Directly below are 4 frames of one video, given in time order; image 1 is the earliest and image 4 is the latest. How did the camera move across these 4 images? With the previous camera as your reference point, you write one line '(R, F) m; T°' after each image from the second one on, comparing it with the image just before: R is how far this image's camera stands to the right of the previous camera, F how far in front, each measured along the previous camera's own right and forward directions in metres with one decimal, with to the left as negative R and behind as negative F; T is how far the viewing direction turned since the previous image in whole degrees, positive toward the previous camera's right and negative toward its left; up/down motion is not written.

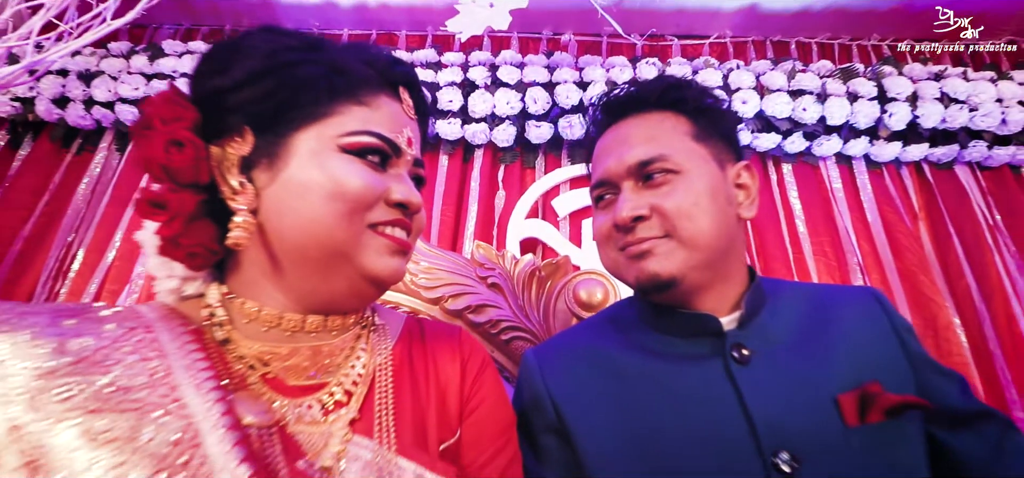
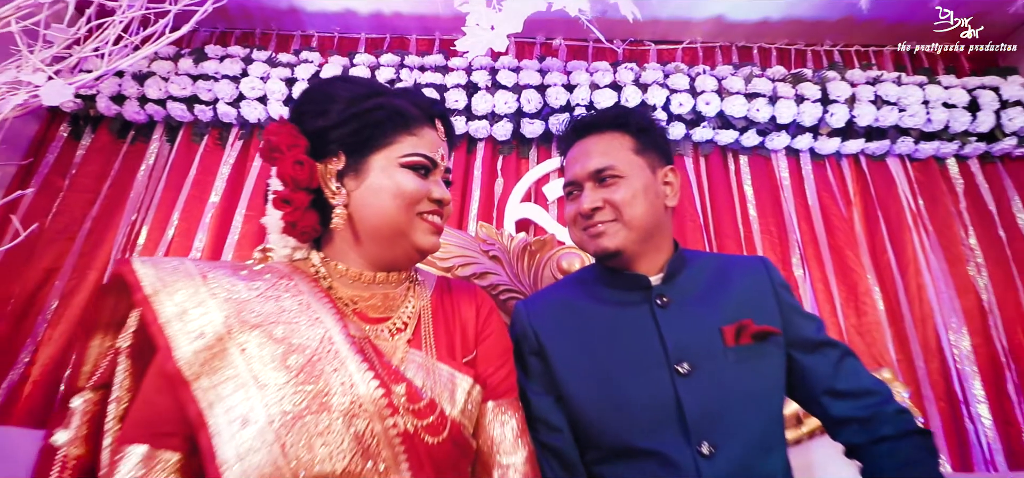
(0.0, -0.3) m; 0°
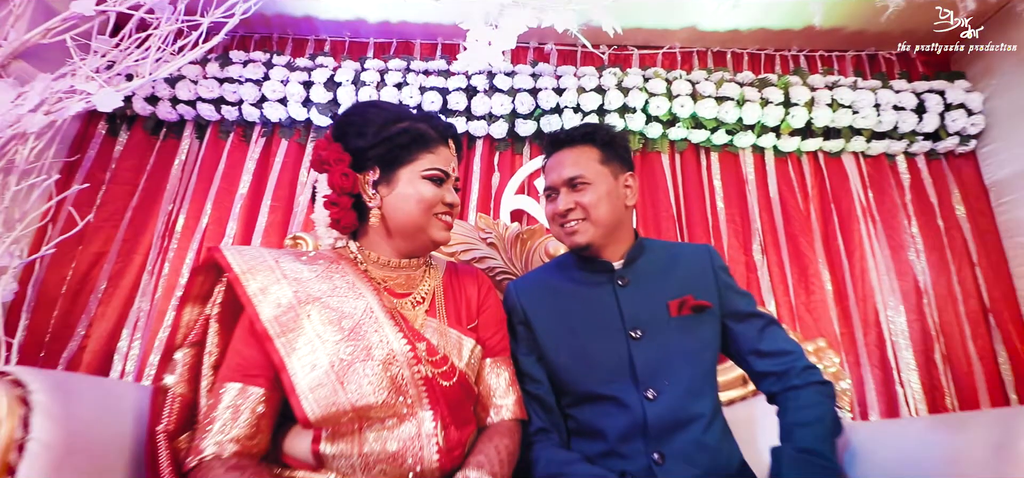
(0.0, -0.2) m; 0°
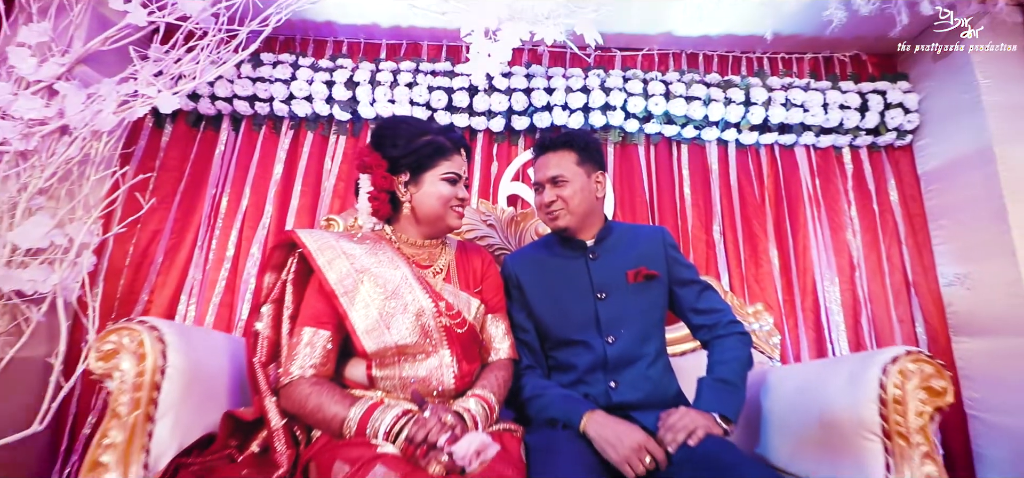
(0.0, -0.3) m; 0°
